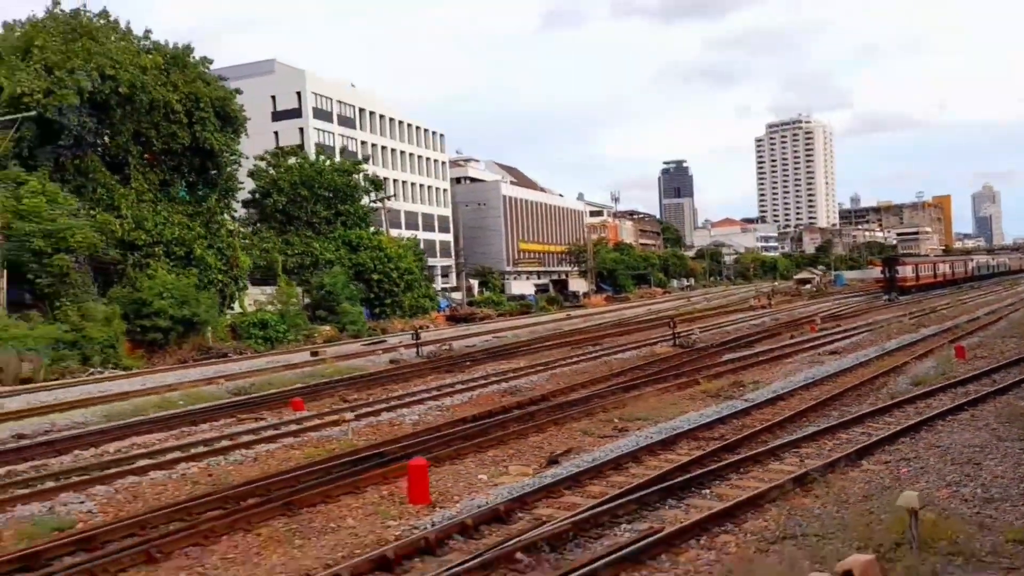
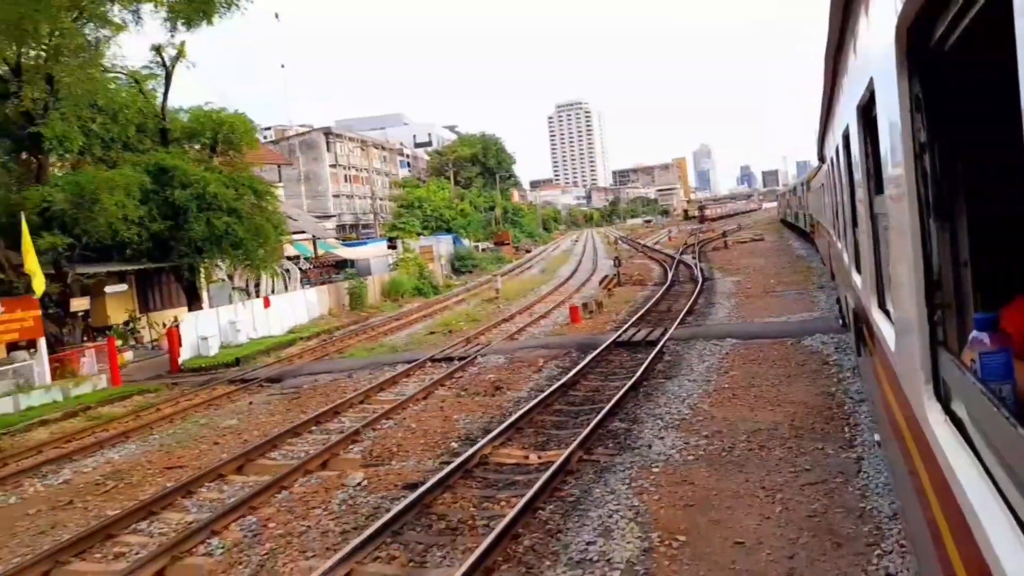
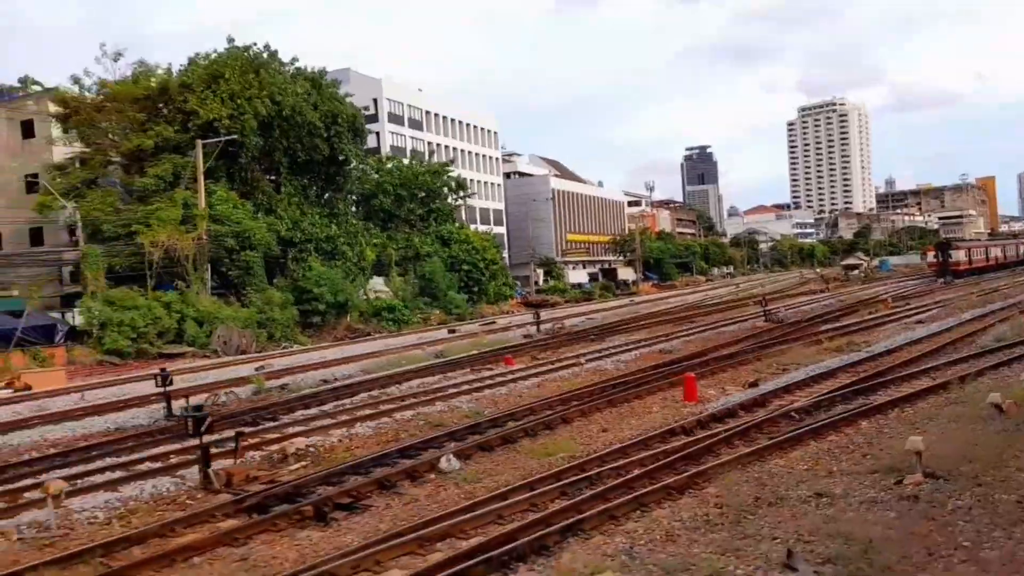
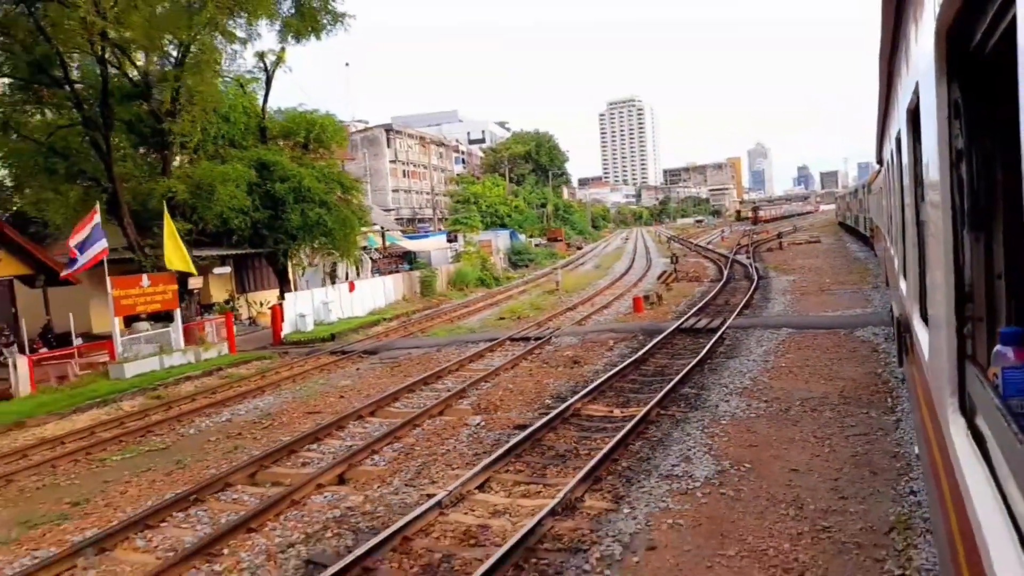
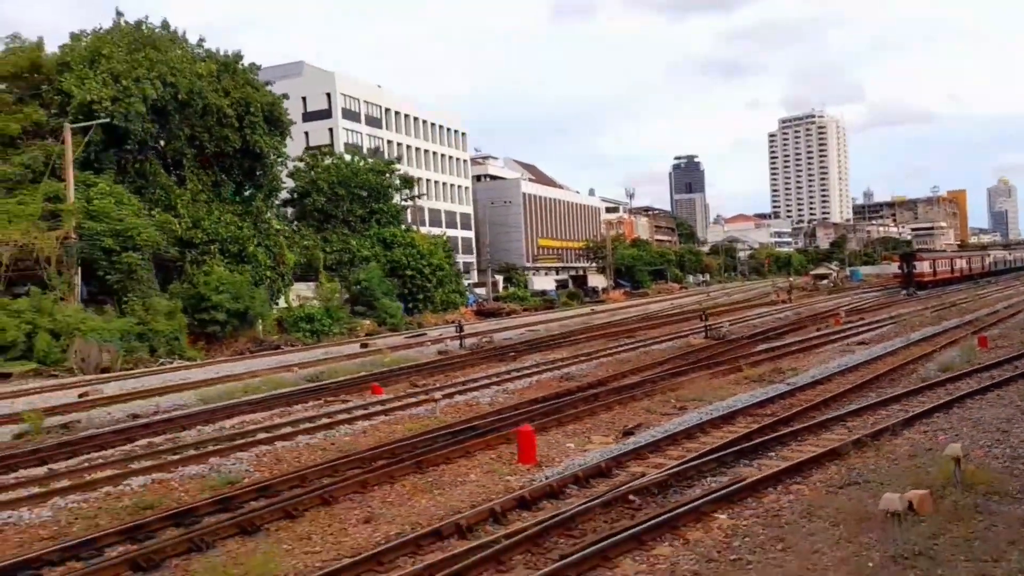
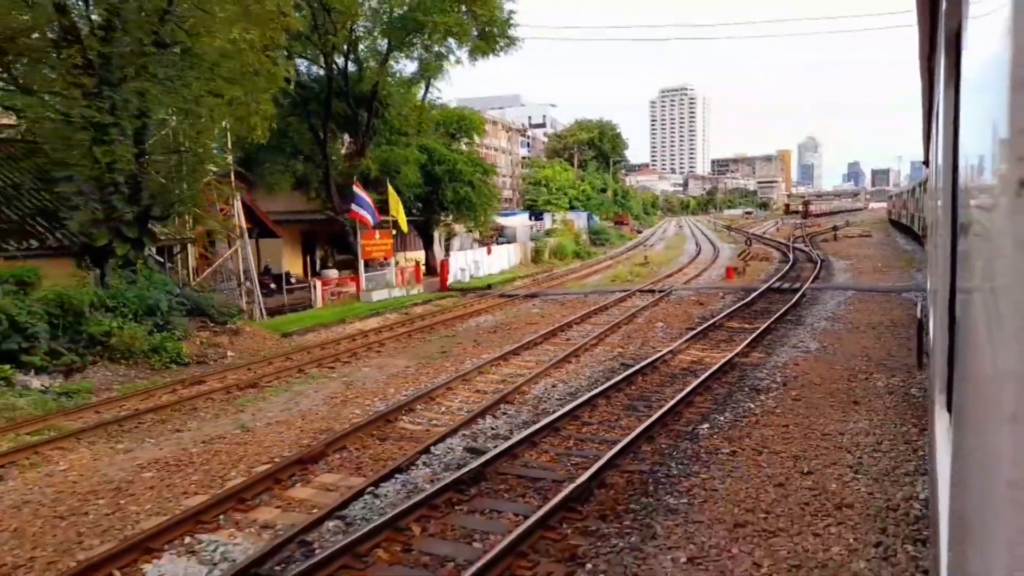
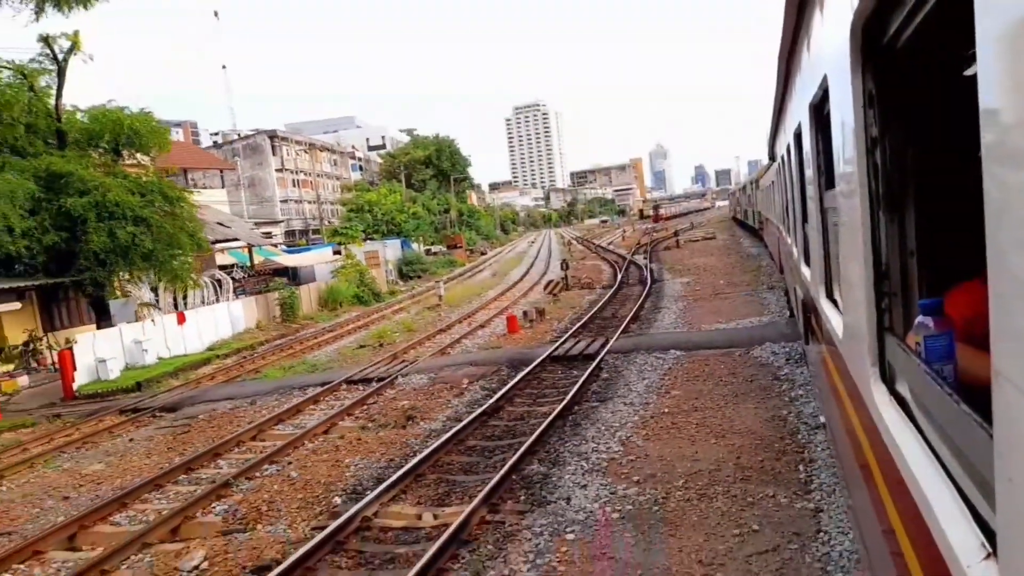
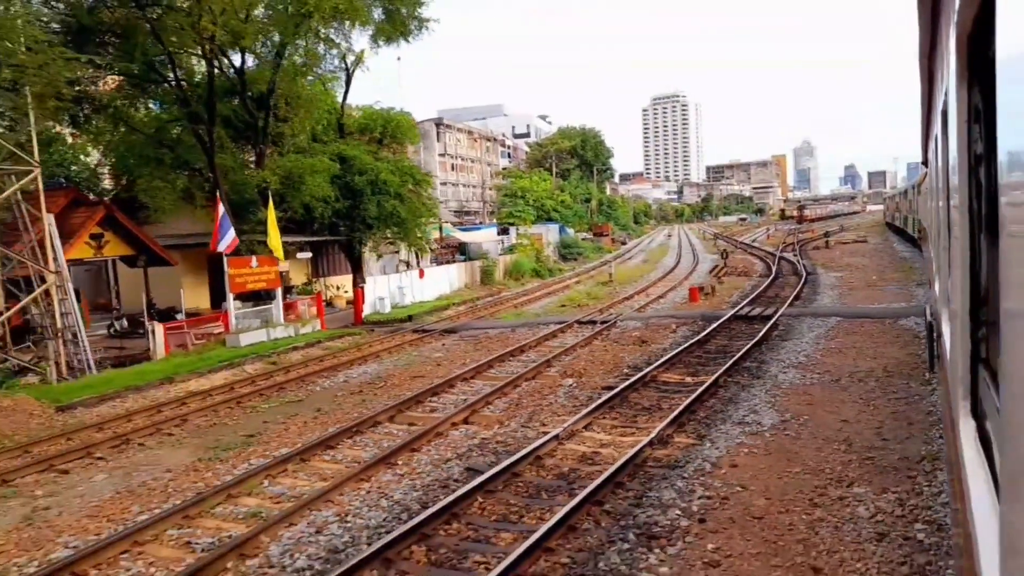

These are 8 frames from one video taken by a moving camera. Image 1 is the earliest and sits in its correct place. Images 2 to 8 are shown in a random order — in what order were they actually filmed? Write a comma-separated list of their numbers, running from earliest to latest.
5, 3, 7, 2, 4, 8, 6
